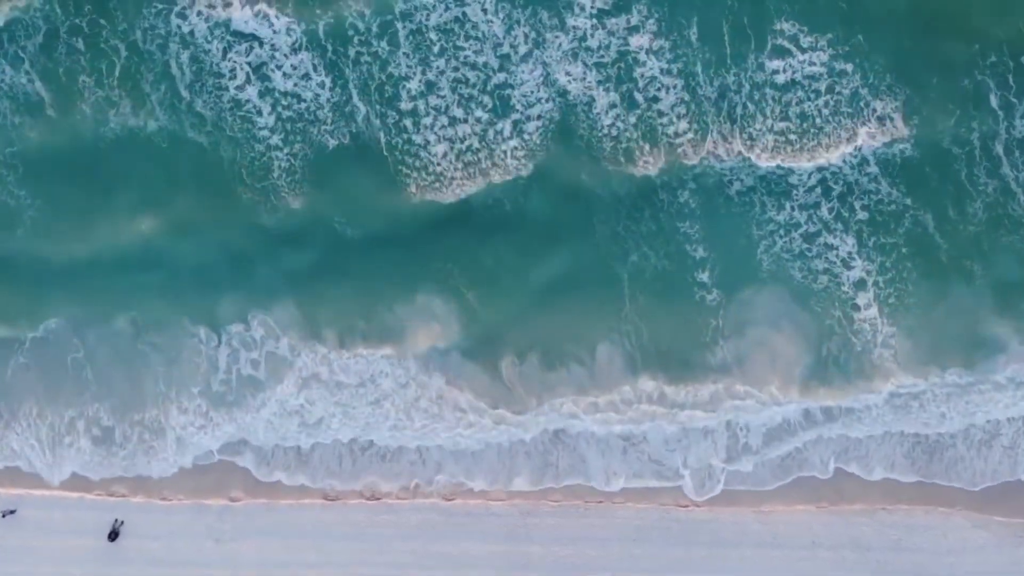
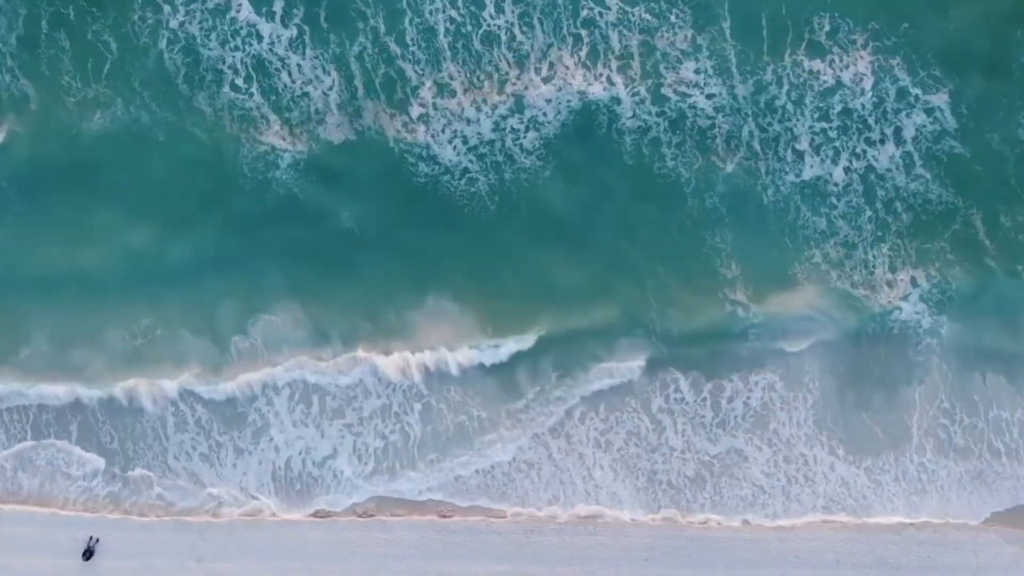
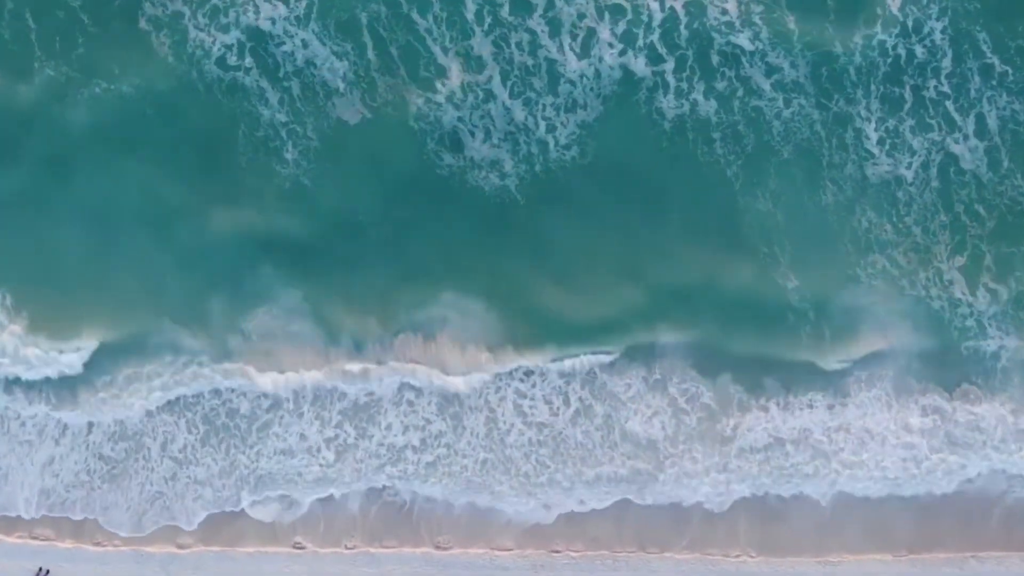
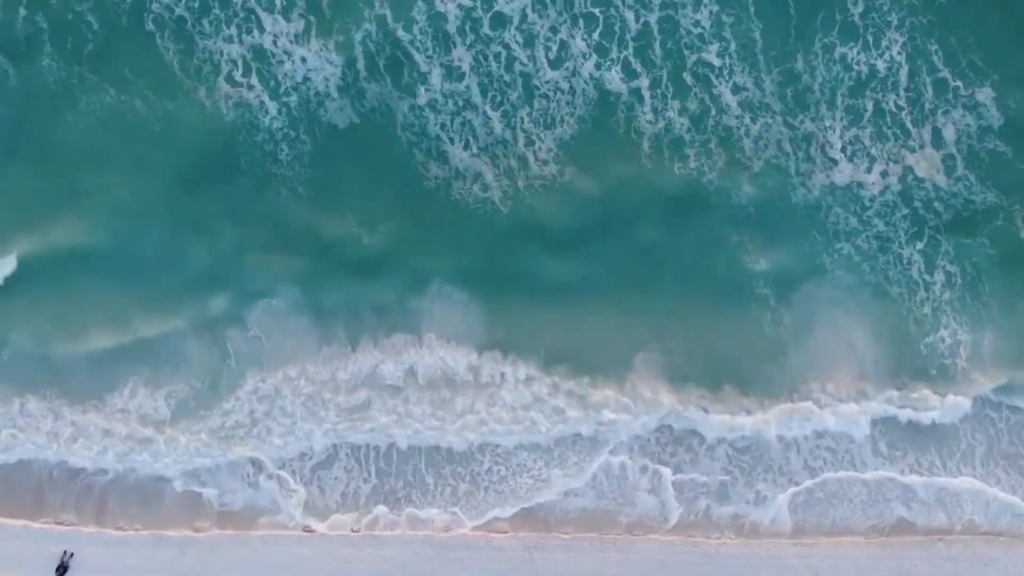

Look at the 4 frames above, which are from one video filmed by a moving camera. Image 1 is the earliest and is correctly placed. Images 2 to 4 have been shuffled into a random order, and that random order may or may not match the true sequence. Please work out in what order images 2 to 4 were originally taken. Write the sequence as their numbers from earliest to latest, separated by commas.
2, 4, 3
